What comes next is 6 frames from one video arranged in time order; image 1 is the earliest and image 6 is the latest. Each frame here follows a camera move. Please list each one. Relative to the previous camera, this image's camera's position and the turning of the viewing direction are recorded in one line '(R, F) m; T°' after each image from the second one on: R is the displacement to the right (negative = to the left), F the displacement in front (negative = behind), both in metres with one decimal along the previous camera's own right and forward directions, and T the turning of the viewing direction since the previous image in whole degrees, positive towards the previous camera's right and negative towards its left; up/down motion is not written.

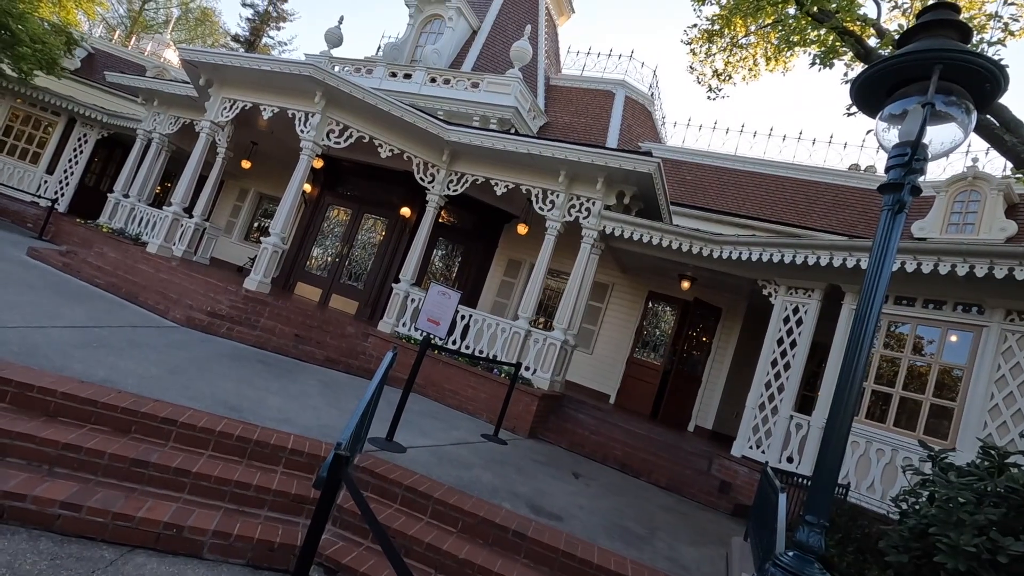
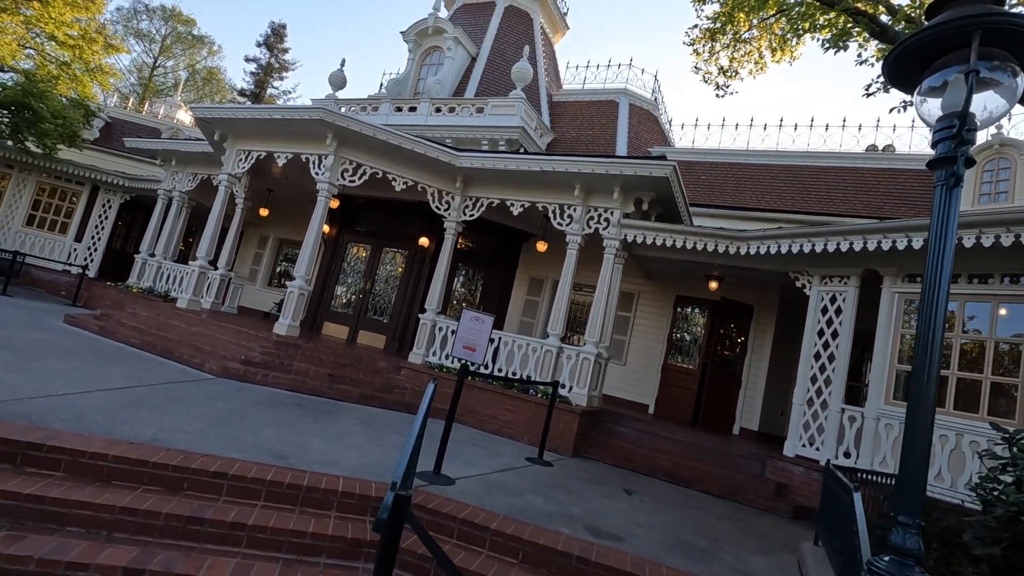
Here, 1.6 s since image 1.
(-0.1, +0.1) m; -2°
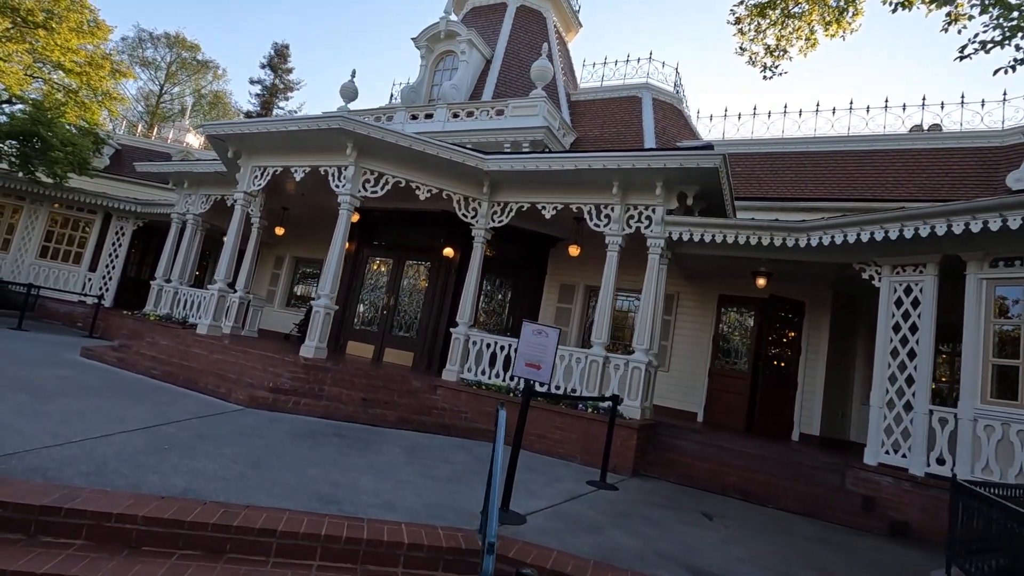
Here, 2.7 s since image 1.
(-0.4, +0.5) m; -1°
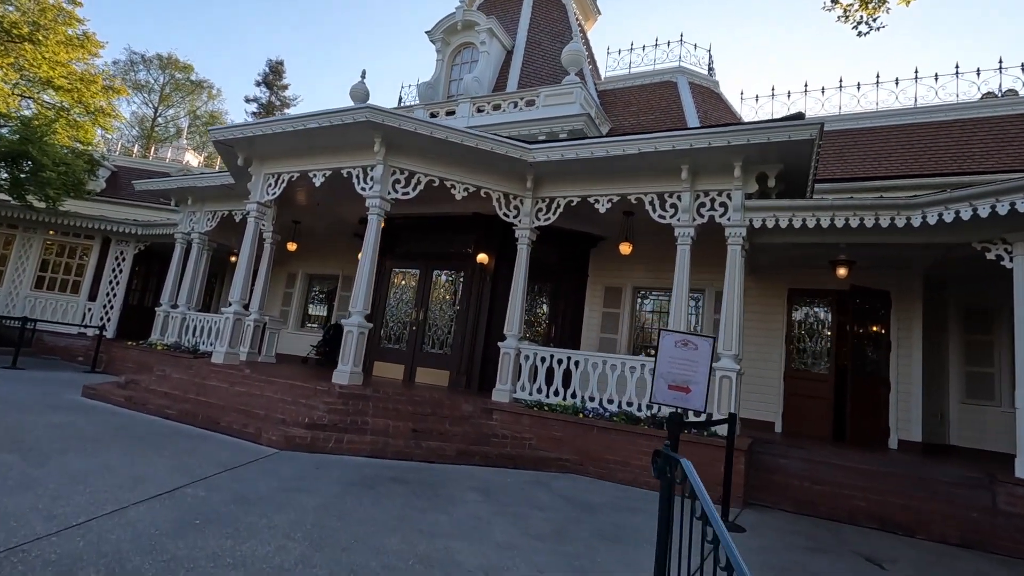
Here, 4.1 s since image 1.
(-0.7, +0.9) m; 0°
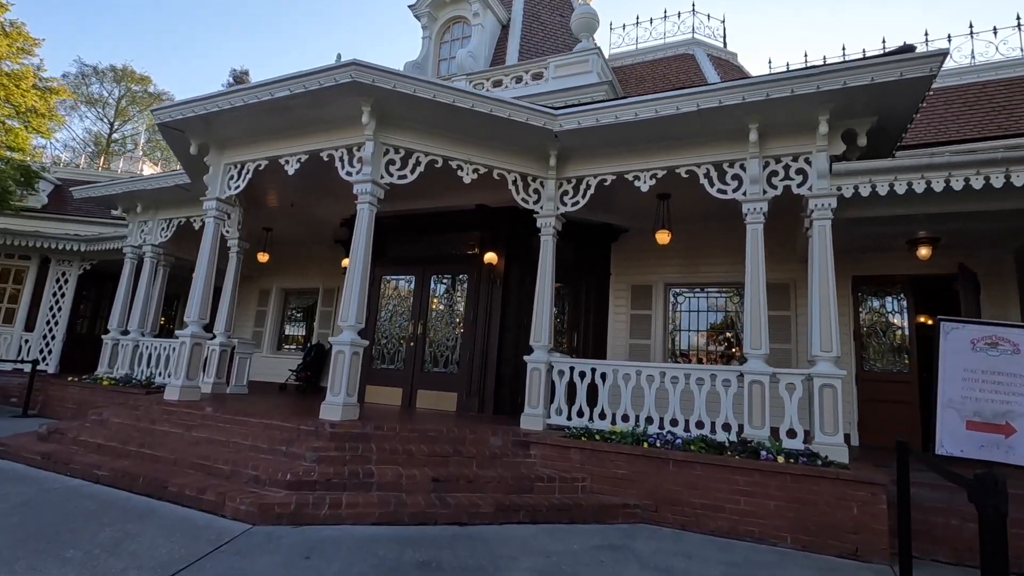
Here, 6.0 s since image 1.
(-0.5, +1.4) m; +2°
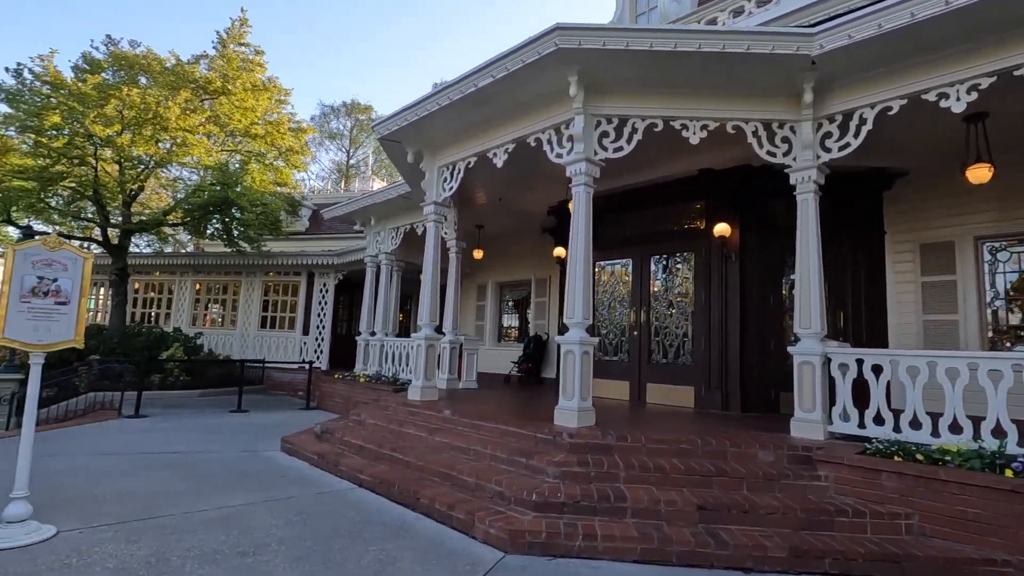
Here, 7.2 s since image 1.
(-0.4, +0.6) m; -21°
